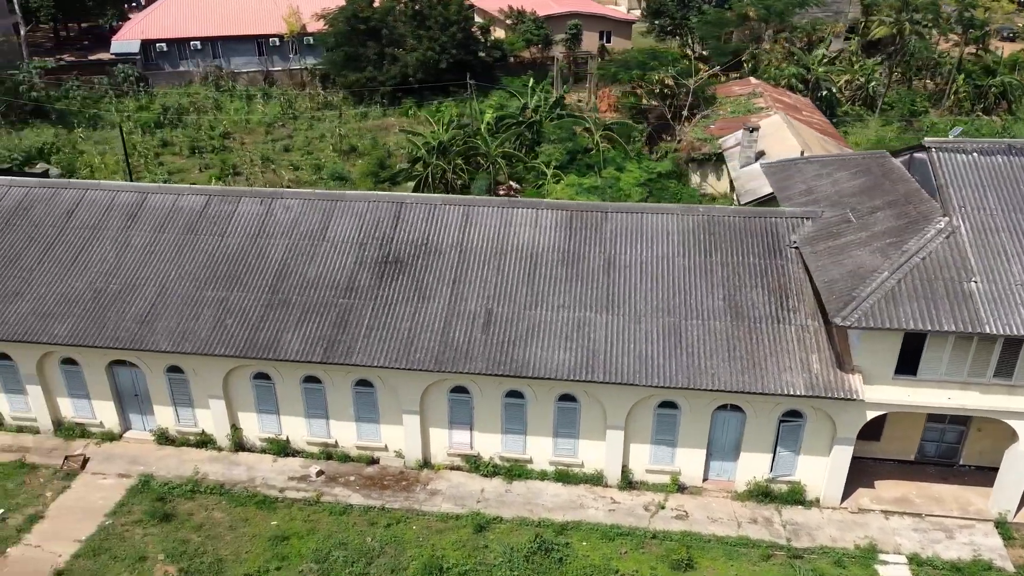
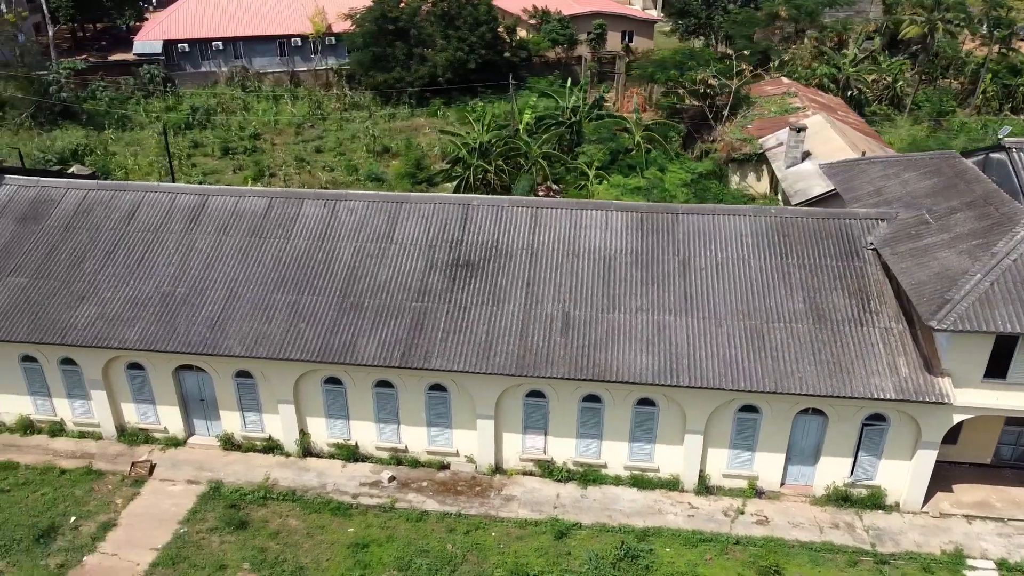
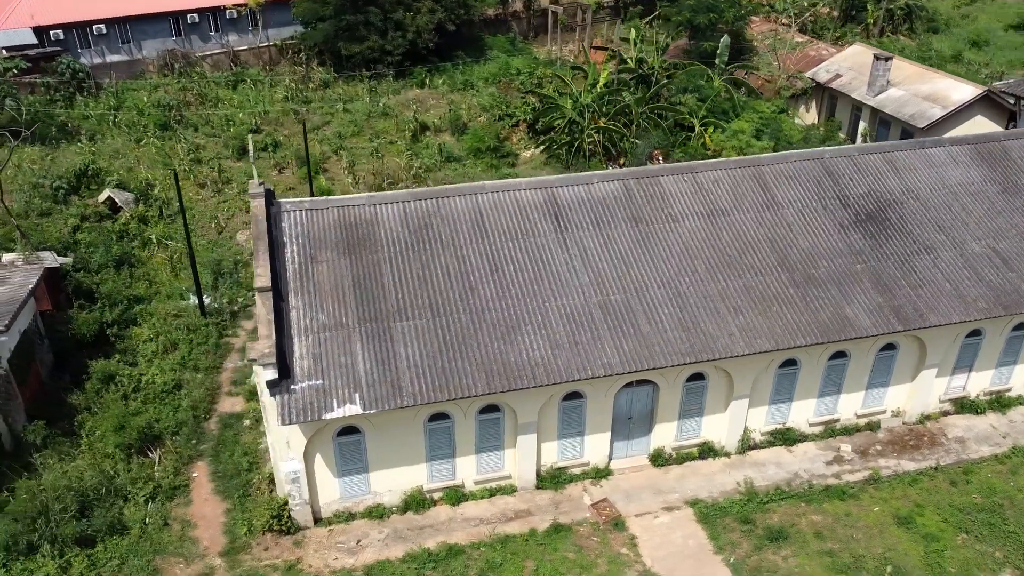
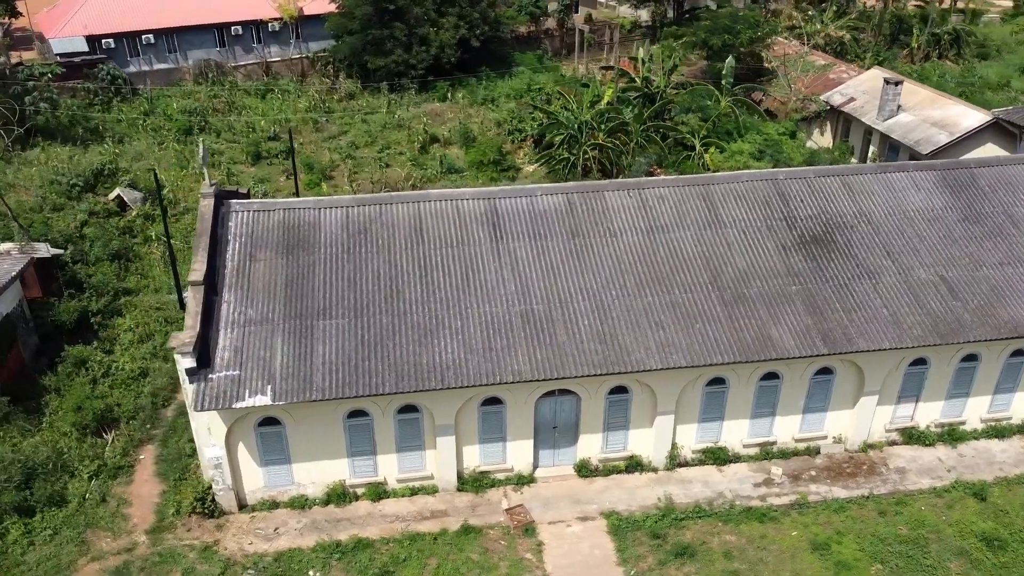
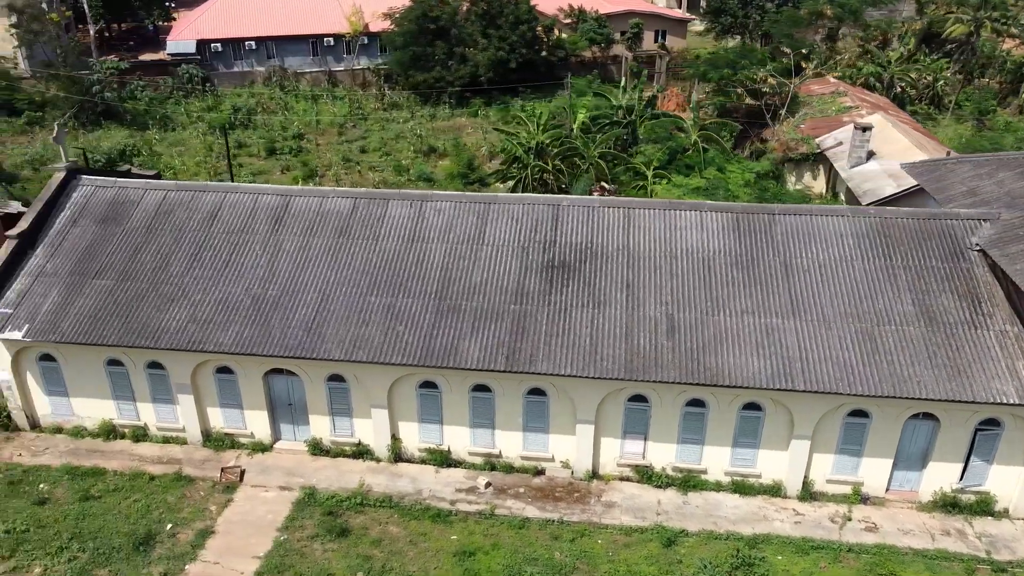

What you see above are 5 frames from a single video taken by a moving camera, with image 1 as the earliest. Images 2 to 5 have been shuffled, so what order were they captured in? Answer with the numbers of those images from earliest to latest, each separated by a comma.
2, 5, 4, 3
